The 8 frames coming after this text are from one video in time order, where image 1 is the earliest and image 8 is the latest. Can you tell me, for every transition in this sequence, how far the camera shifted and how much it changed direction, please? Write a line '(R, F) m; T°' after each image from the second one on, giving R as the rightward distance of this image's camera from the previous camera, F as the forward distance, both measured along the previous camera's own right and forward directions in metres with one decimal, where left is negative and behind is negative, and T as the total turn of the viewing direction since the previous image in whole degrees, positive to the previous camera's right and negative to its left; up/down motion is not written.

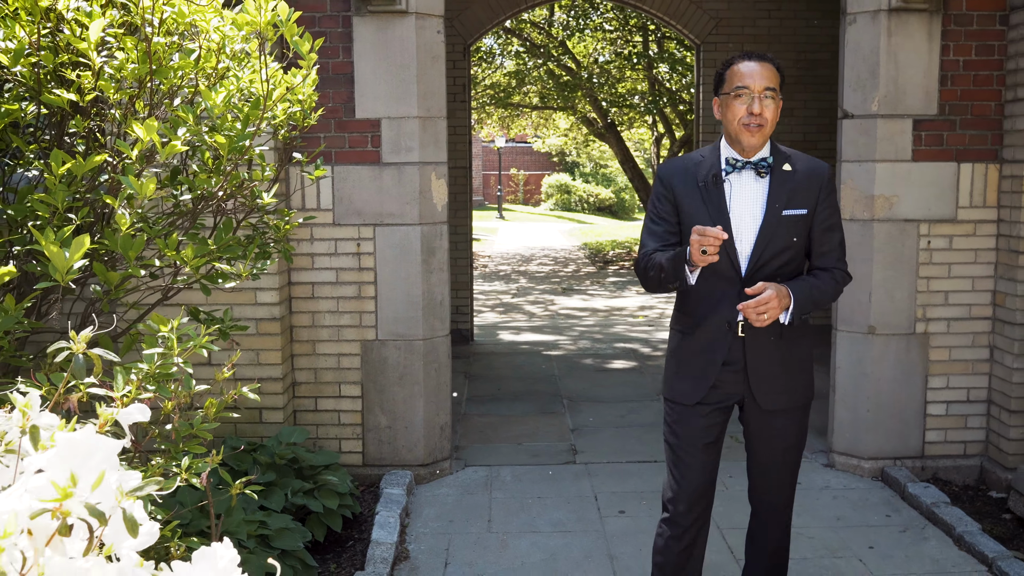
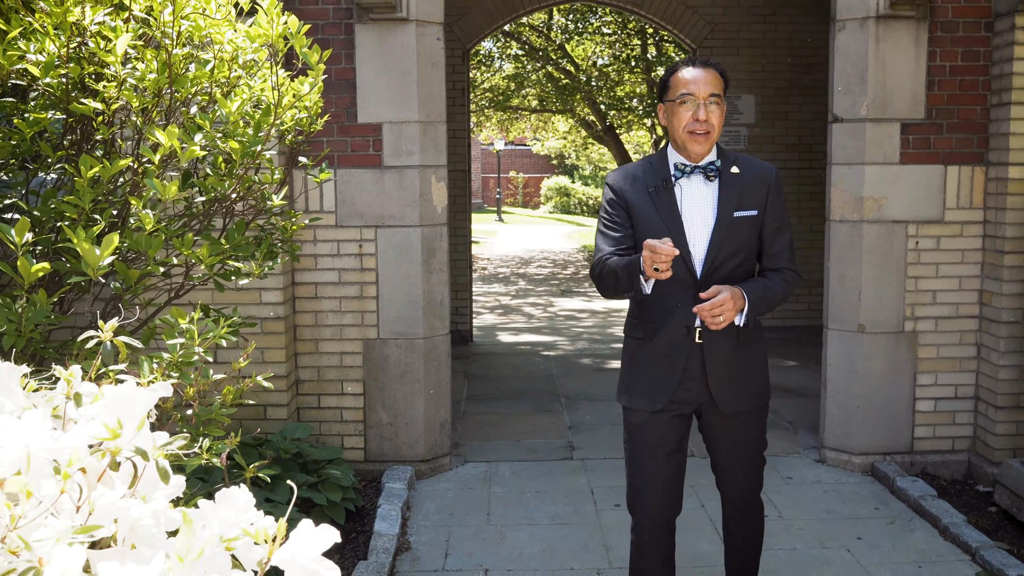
(0.0, -0.1) m; 0°
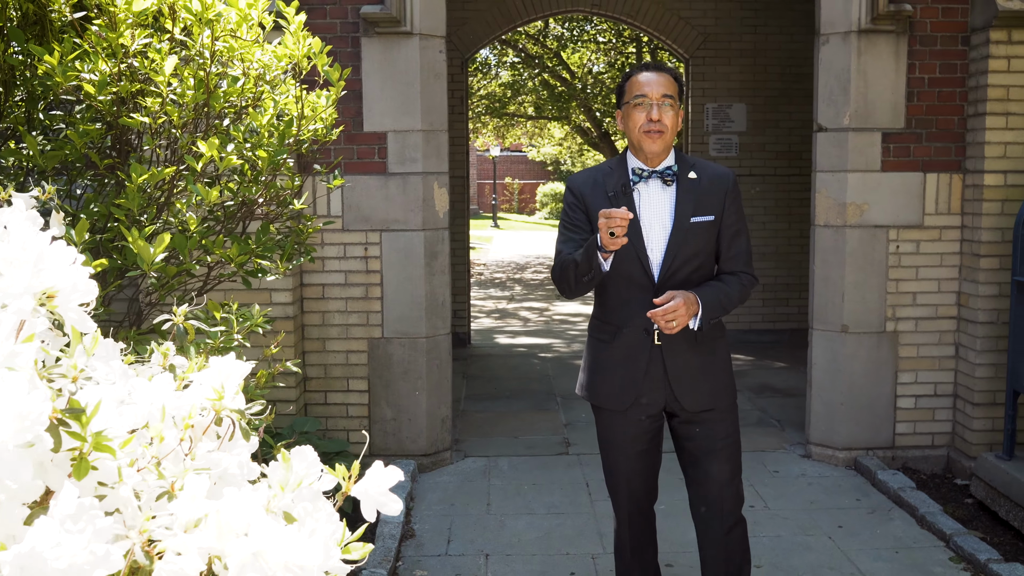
(0.0, -0.2) m; 0°
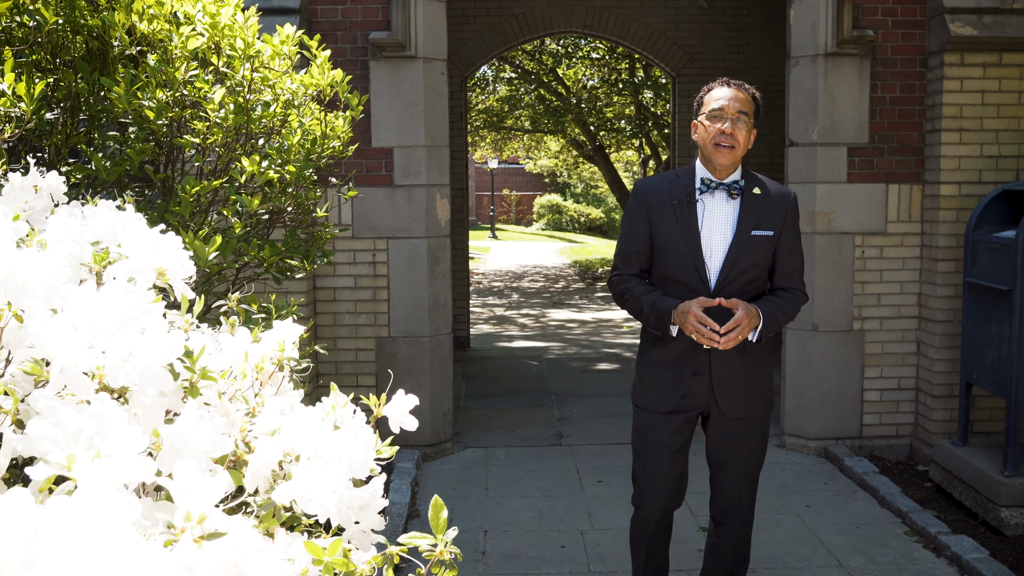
(0.0, -0.5) m; 0°
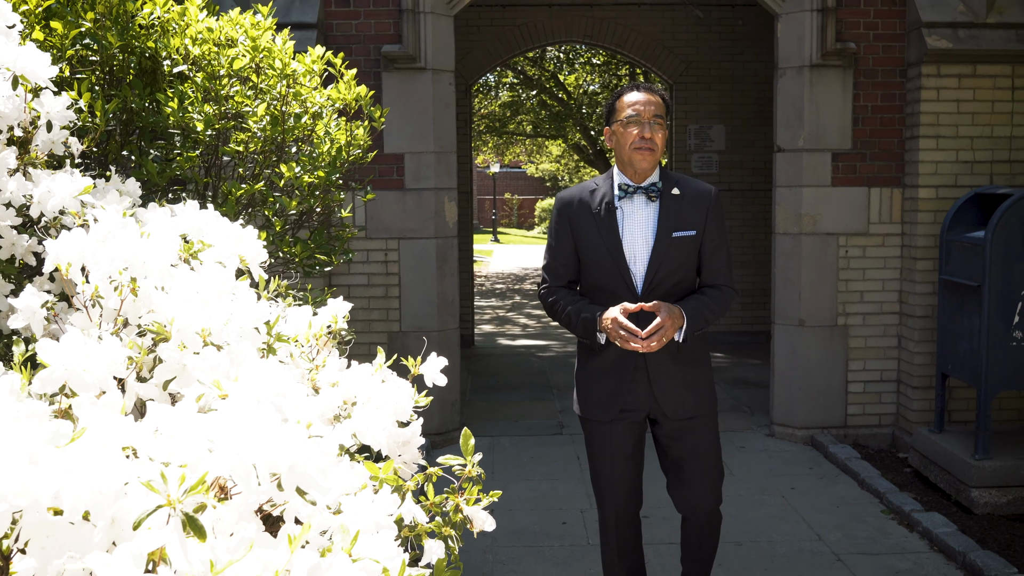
(0.0, -0.4) m; 0°
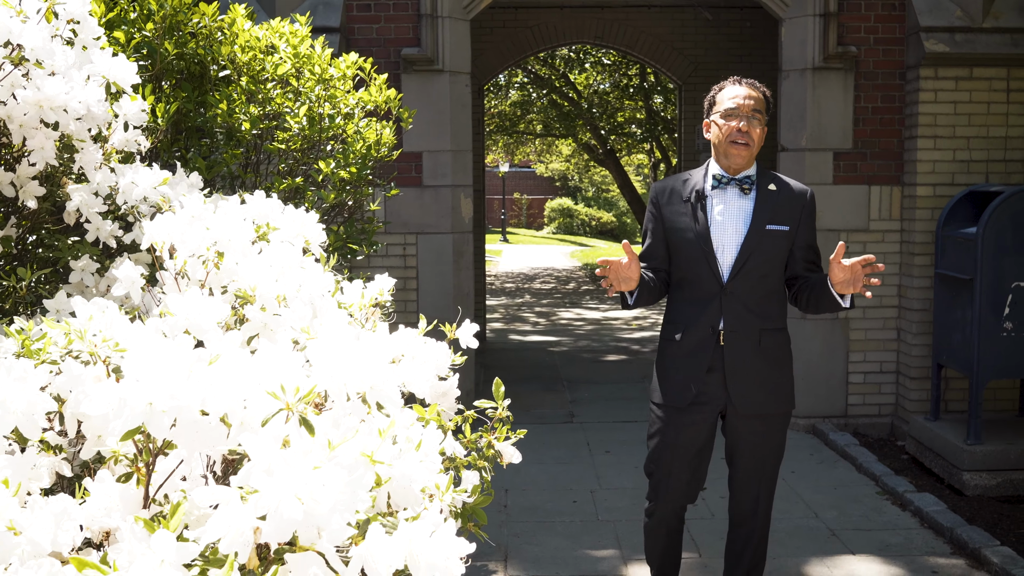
(0.0, -0.3) m; 0°
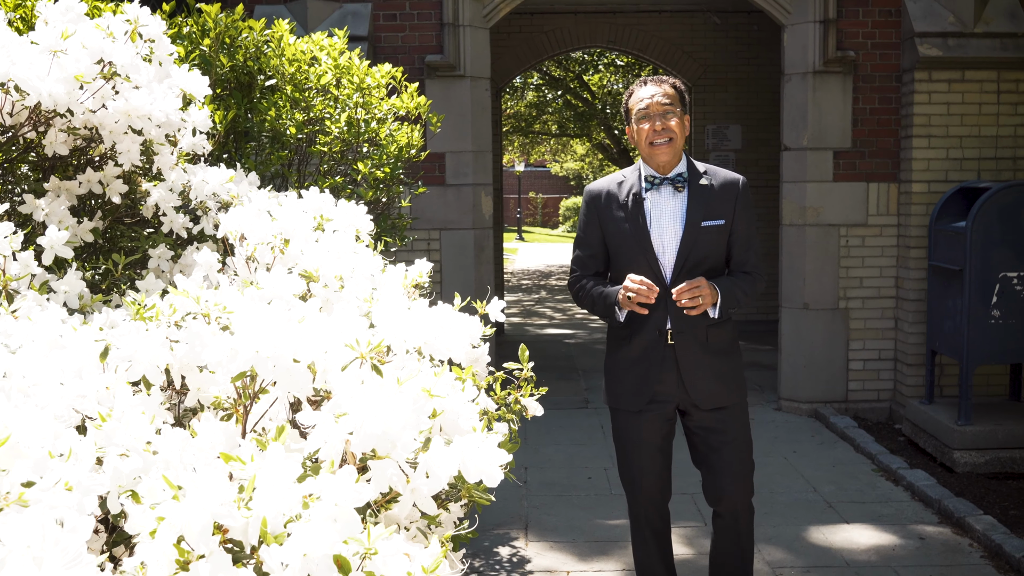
(0.0, -0.4) m; -1°
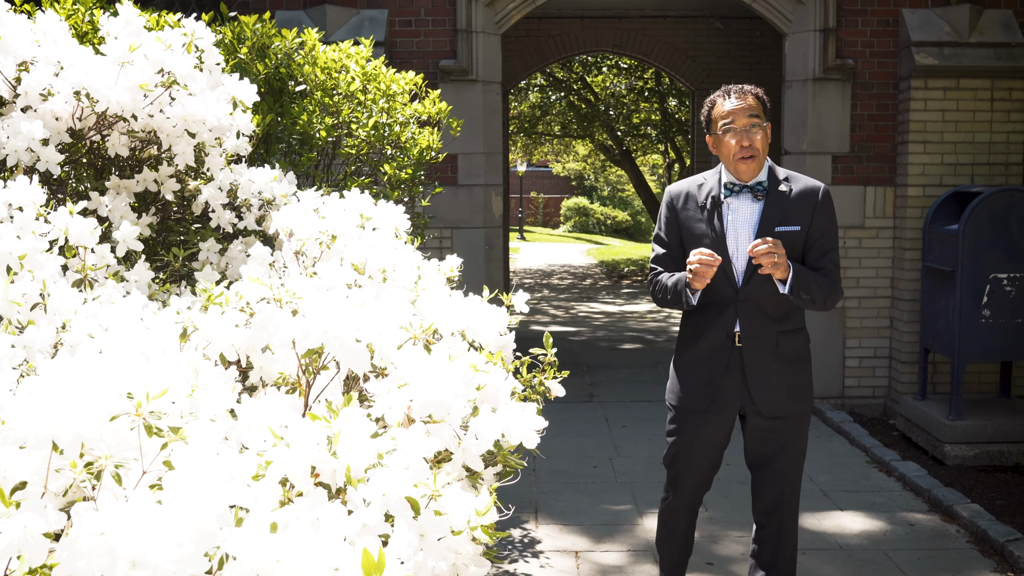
(-0.1, -0.2) m; 0°
